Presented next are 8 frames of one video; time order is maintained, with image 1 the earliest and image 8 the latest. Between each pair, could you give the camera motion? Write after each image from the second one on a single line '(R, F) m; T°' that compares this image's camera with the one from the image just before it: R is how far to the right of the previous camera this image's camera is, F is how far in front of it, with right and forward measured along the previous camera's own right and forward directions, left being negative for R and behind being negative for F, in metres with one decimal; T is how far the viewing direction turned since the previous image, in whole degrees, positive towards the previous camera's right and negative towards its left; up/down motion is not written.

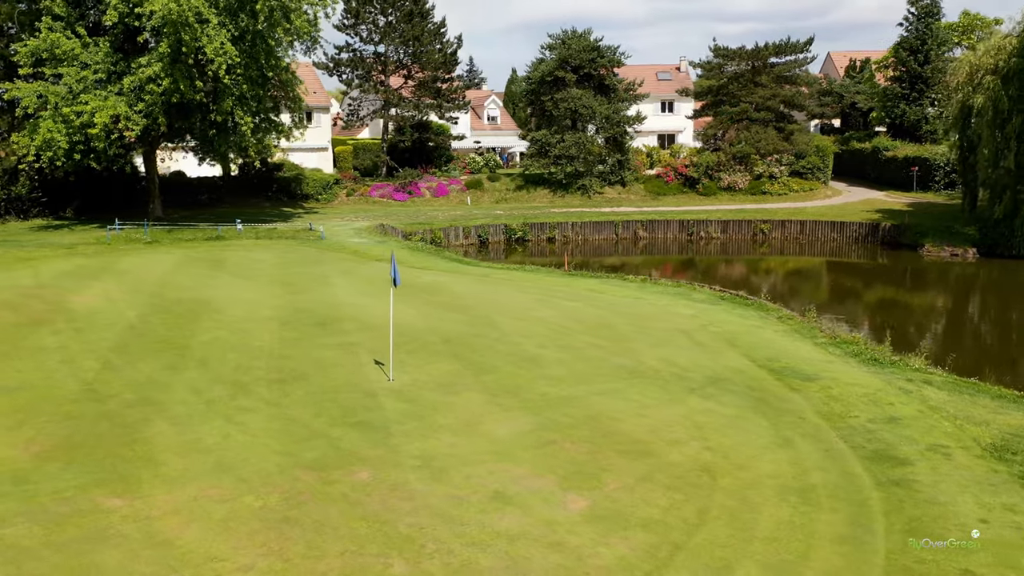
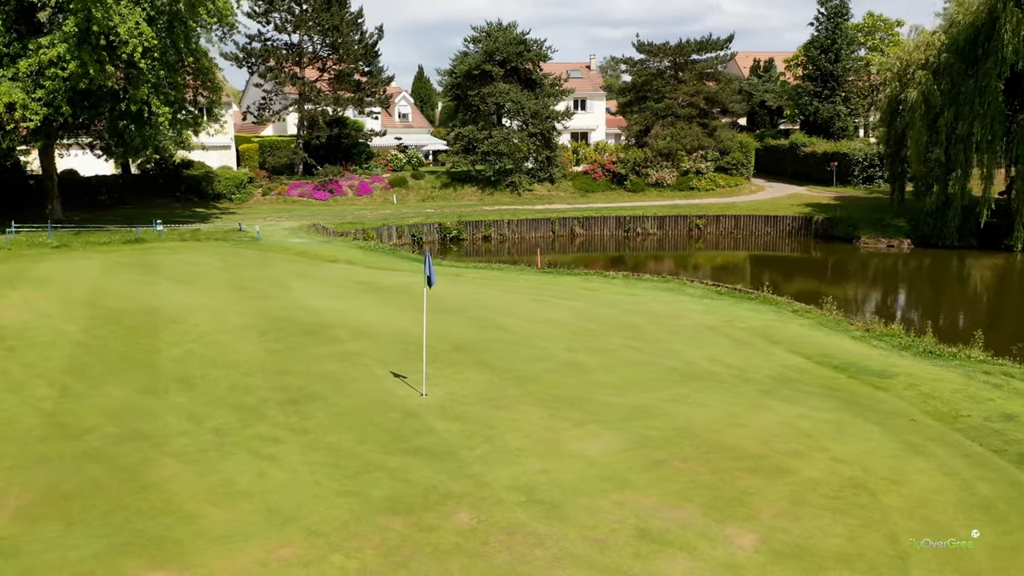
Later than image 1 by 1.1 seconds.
(-2.1, +1.7) m; +8°
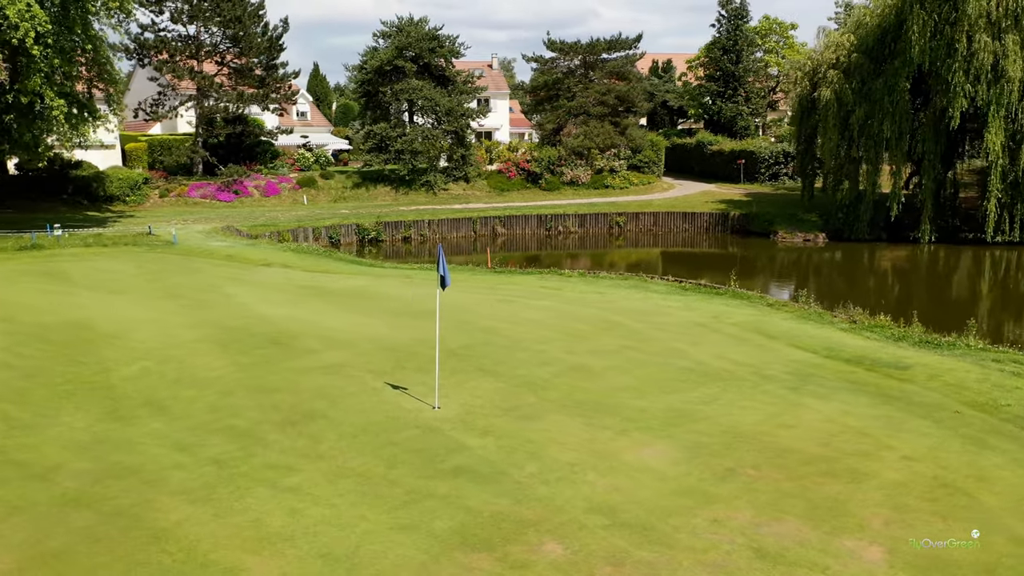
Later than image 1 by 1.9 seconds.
(-1.5, +1.0) m; +8°
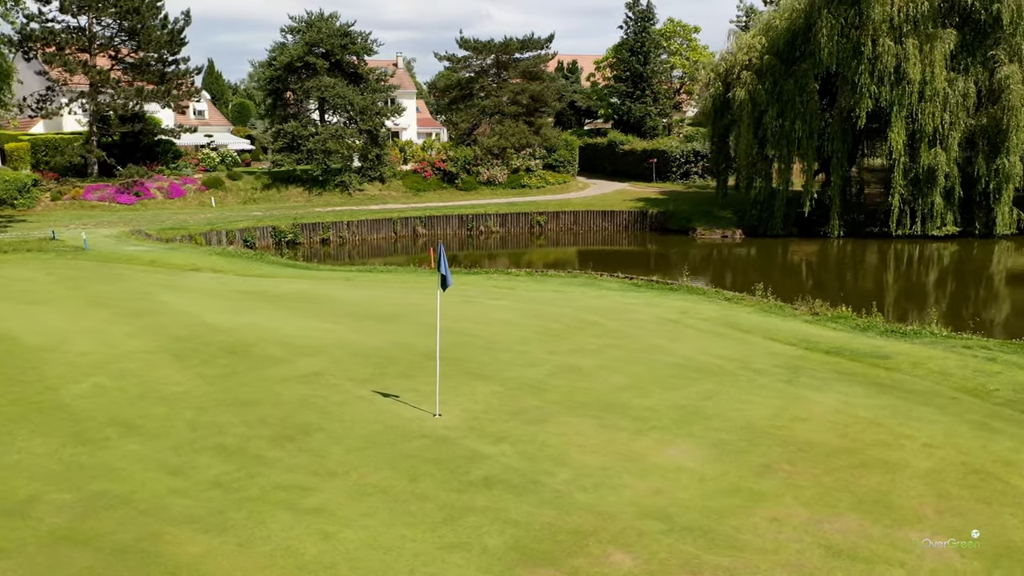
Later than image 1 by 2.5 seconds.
(-1.2, +0.5) m; +7°
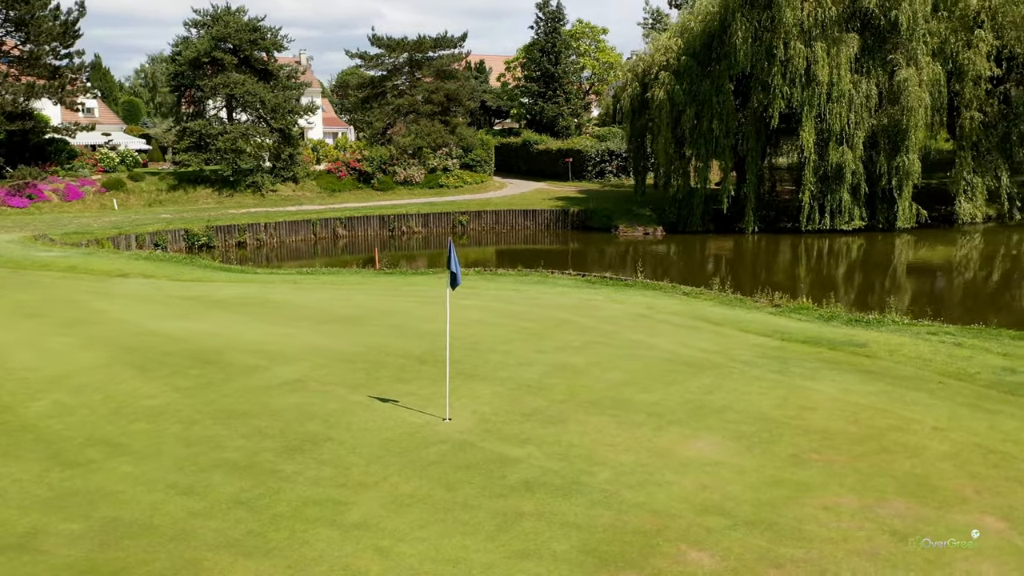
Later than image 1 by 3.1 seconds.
(-1.2, +0.3) m; +7°
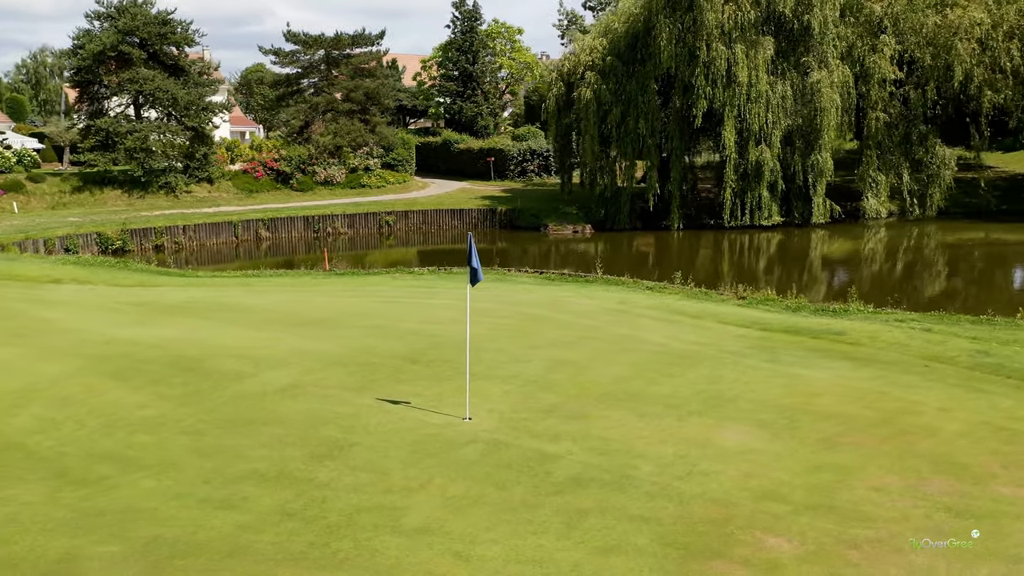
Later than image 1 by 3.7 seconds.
(-1.2, +0.2) m; +7°
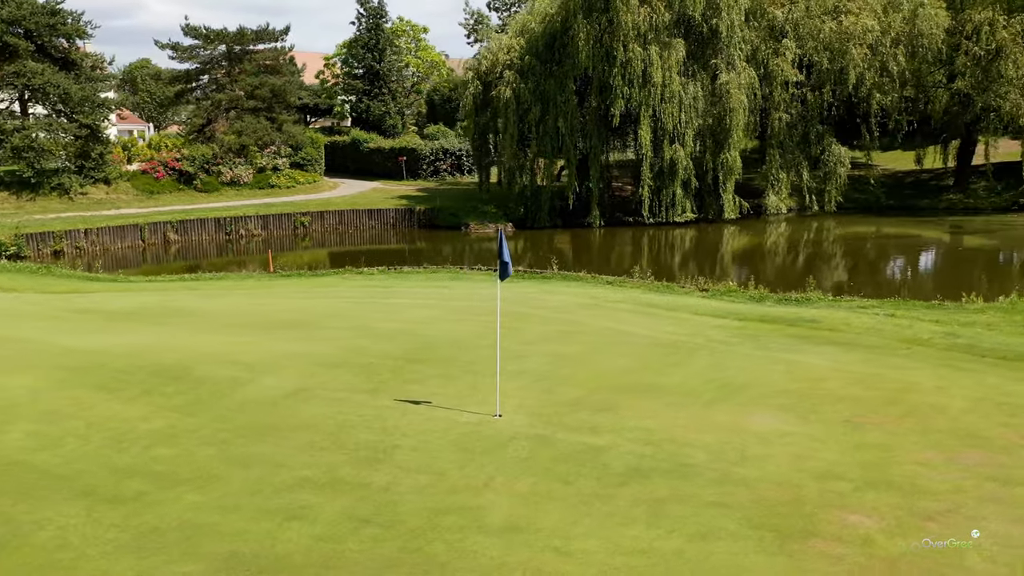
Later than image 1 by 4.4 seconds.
(-1.4, +0.2) m; +8°
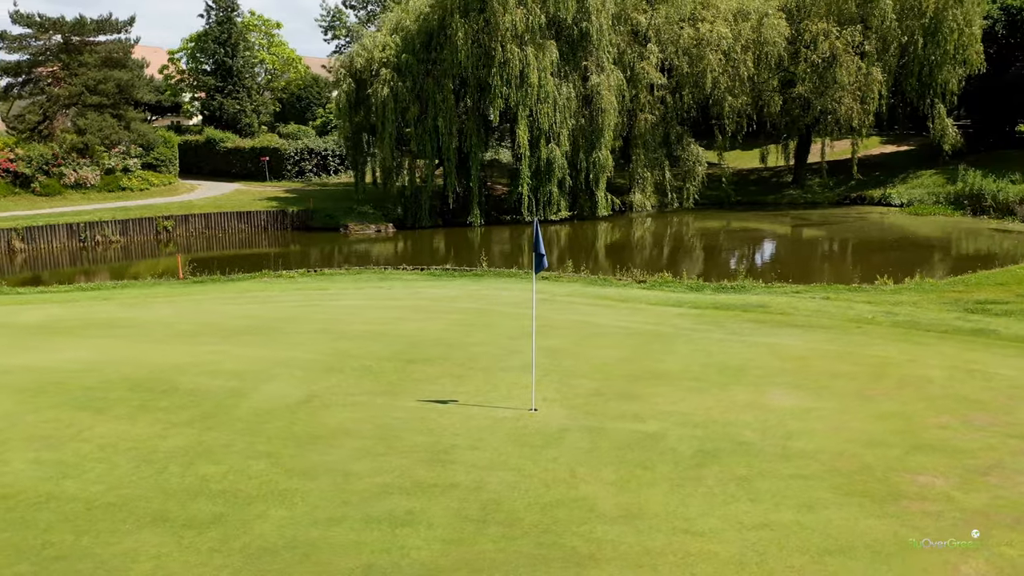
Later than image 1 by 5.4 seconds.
(-2.0, +0.2) m; +11°
